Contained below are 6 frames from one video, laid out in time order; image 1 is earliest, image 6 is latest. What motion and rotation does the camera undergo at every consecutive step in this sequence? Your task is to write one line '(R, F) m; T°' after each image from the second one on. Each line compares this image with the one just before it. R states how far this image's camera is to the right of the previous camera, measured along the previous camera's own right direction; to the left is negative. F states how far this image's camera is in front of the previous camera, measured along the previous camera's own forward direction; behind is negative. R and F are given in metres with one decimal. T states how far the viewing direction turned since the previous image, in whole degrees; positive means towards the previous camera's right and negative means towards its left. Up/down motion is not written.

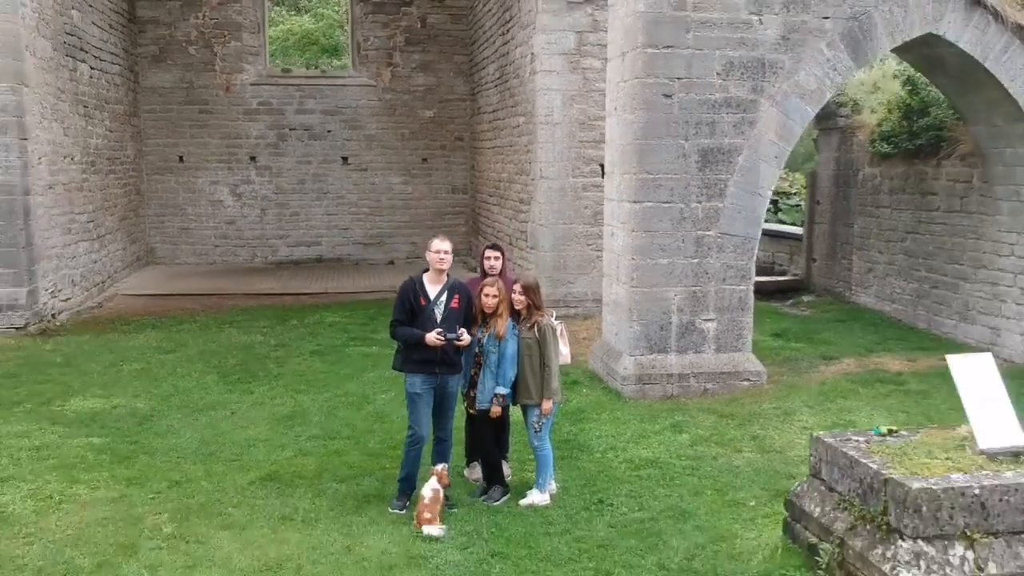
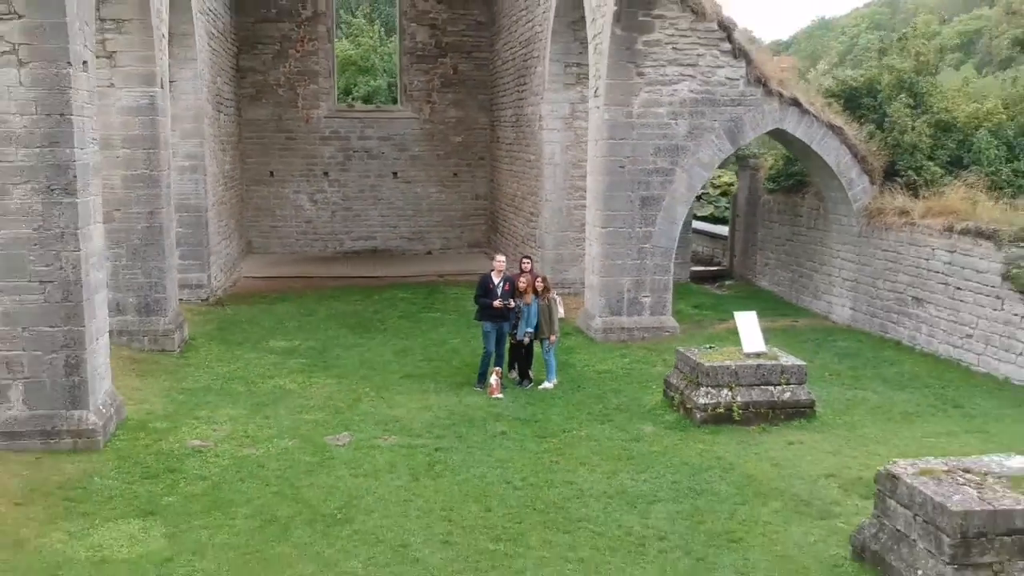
(-0.2, -4.3) m; 0°
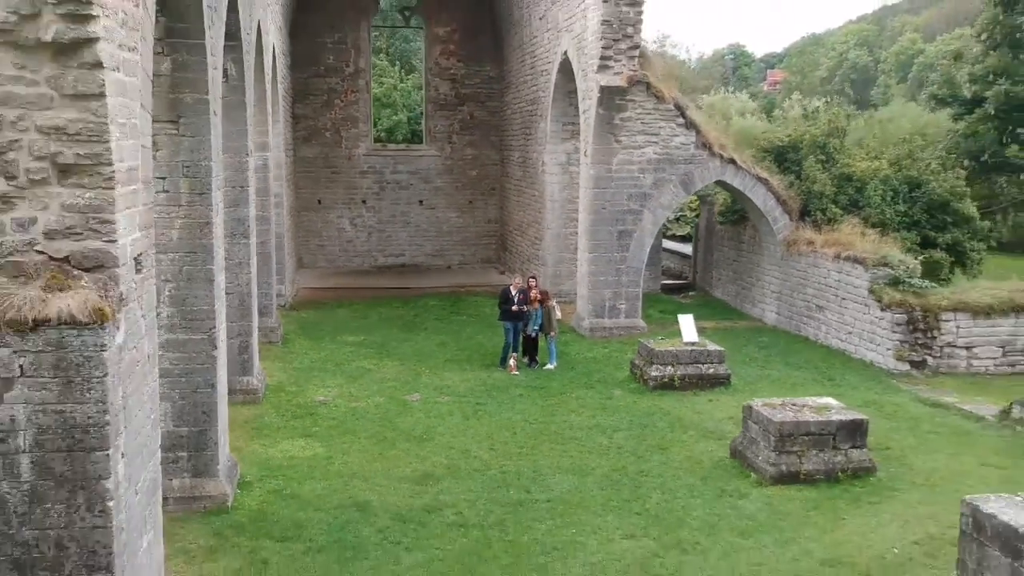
(-0.2, -3.6) m; 0°
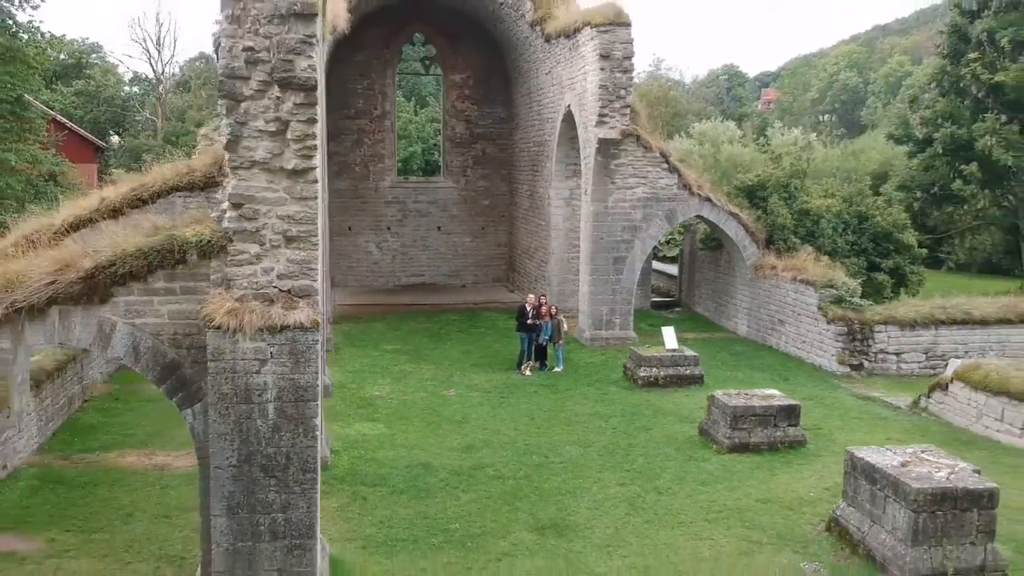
(-0.3, -2.7) m; 0°
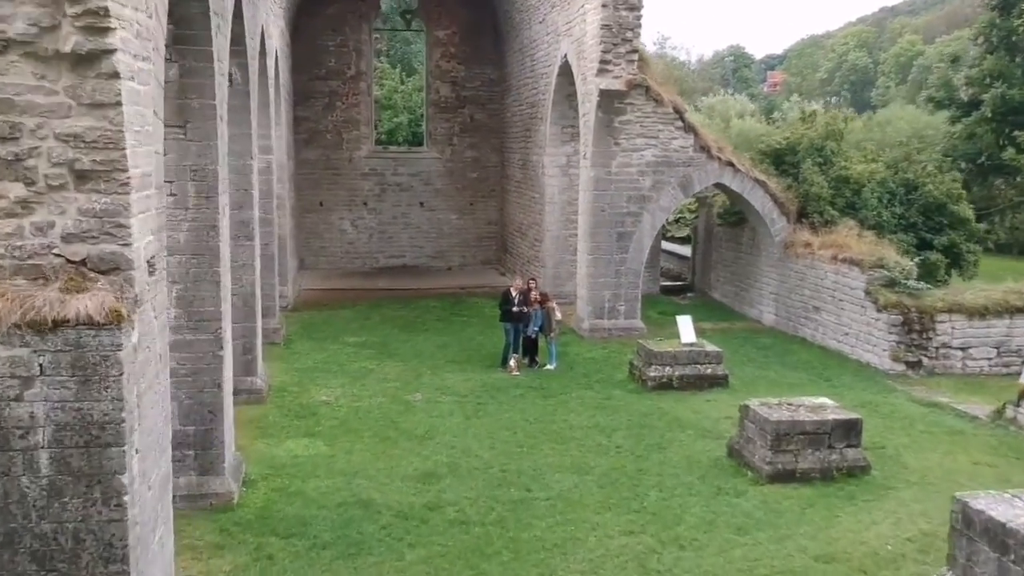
(+0.3, +2.6) m; 0°
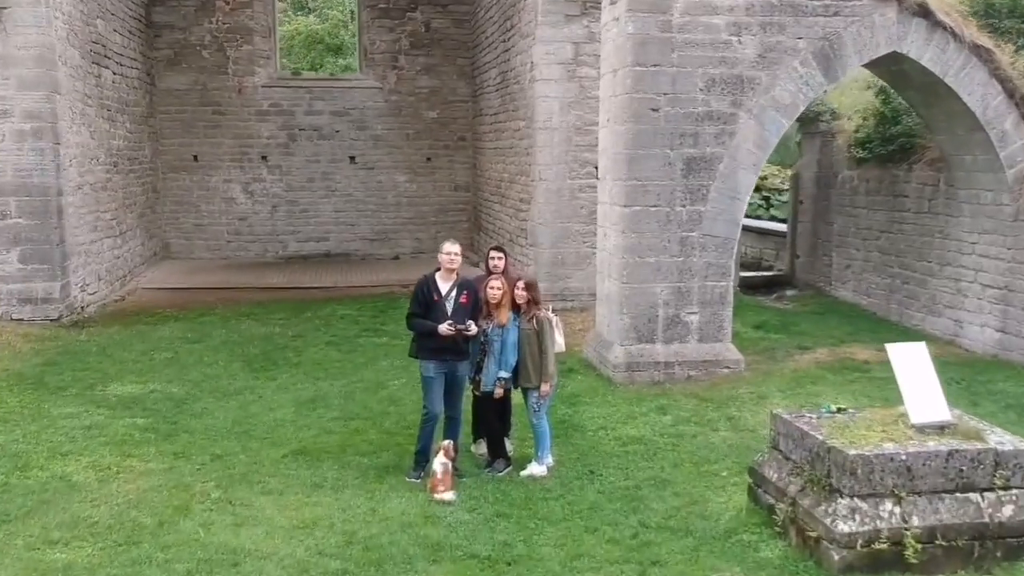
(+0.4, +7.5) m; 0°
